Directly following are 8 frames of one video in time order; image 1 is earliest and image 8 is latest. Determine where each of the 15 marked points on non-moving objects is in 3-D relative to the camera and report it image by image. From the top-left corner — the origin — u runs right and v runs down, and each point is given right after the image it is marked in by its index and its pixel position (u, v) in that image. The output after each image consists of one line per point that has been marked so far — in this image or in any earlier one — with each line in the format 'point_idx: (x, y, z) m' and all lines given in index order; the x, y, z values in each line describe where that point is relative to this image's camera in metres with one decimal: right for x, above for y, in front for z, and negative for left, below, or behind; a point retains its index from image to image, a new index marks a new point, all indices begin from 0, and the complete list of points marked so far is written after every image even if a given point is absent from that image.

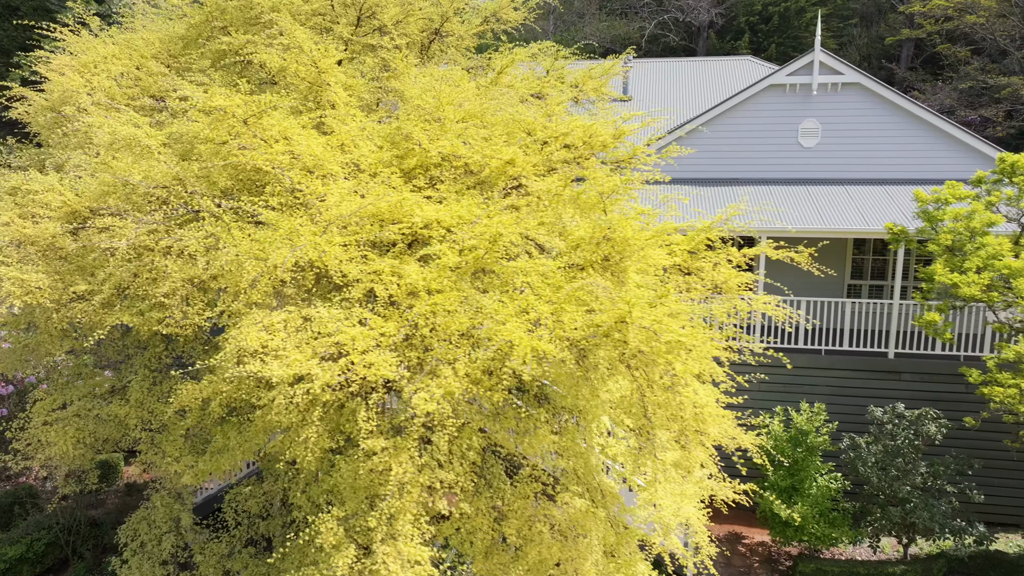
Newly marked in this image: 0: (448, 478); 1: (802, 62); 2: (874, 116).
0: (-0.4, -1.3, +4.9) m
1: (+5.4, +4.2, +13.5) m
2: (+6.8, +3.3, +13.7) m
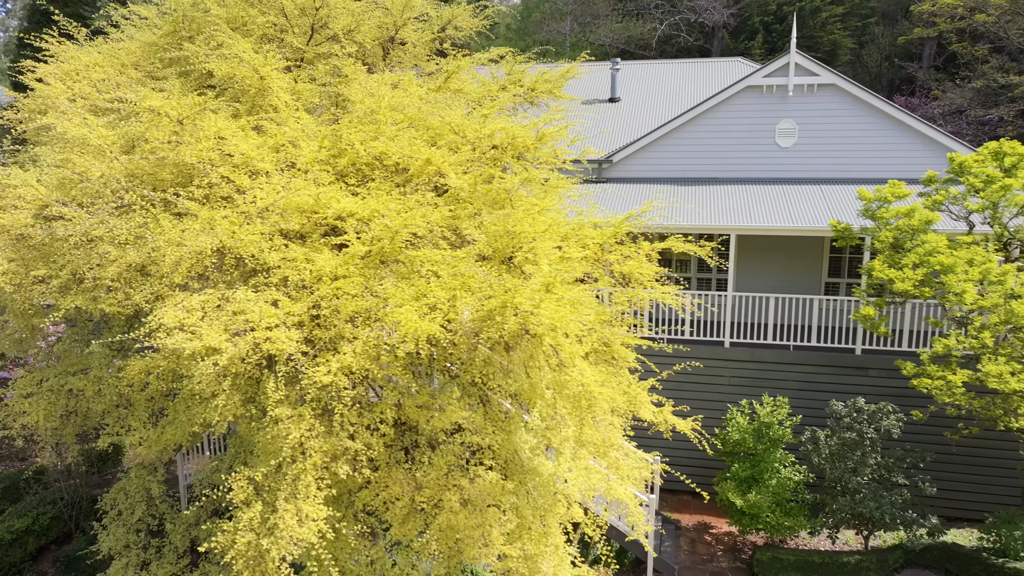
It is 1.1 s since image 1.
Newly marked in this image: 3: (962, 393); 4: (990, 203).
0: (-1.2, -1.2, +5.5) m
1: (+5.1, +4.3, +13.8) m
2: (+6.5, +3.3, +13.9) m
3: (+5.2, -1.2, +8.3) m
4: (+6.3, +1.1, +9.5) m
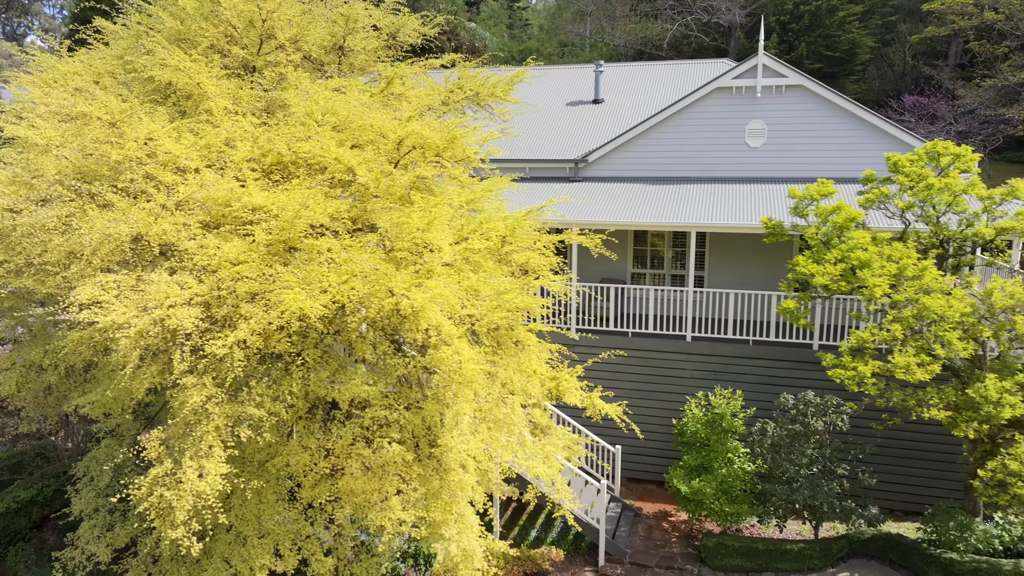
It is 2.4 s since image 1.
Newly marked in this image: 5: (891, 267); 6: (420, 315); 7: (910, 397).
0: (-2.2, -1.1, +6.2) m
1: (+4.6, +4.3, +14.1) m
2: (+6.0, +3.4, +14.2) m
3: (+4.3, -1.1, +8.7) m
4: (+5.5, +1.1, +9.8) m
5: (+4.6, +0.3, +8.8) m
6: (-0.8, -0.3, +6.1) m
7: (+4.9, -1.3, +8.9) m
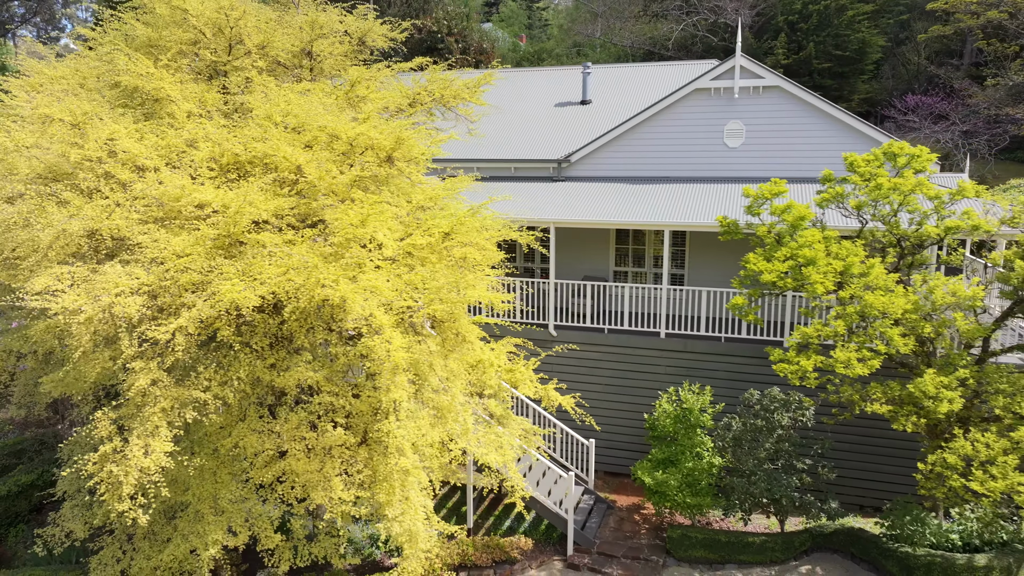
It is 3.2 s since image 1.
0: (-2.9, -1.0, +6.6) m
1: (+4.2, +4.4, +14.3) m
2: (+5.6, +3.4, +14.4) m
3: (+3.7, -1.1, +8.9) m
4: (+4.9, +1.2, +10.0) m
5: (+4.0, +0.3, +9.0) m
6: (-1.4, -0.2, +6.5) m
7: (+4.3, -1.3, +9.1) m
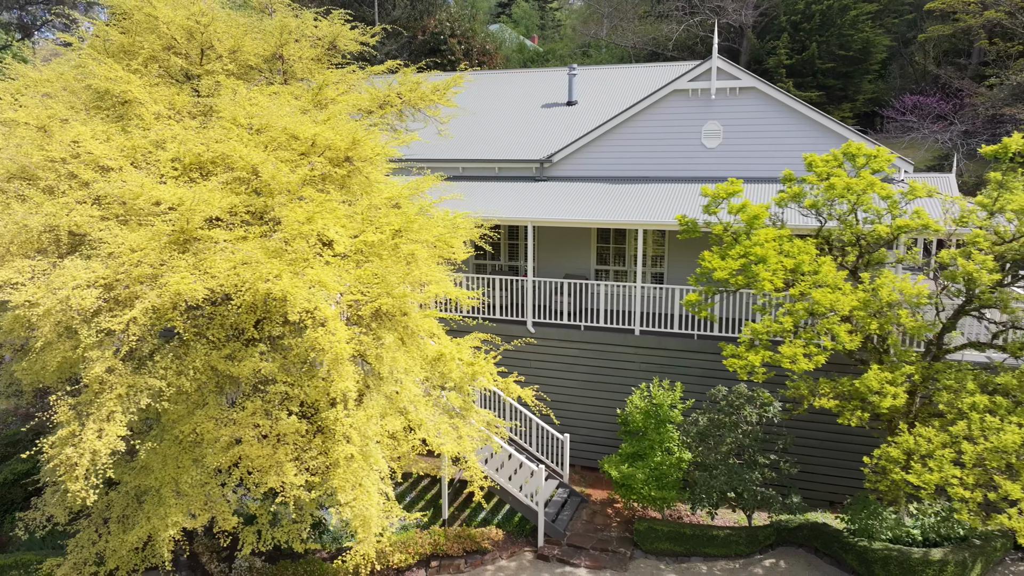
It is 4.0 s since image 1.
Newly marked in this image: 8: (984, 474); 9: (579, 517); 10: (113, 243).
0: (-3.5, -0.9, +7.0) m
1: (+3.8, +4.4, +14.5) m
2: (+5.2, +3.4, +14.5) m
3: (+3.2, -1.1, +9.1) m
4: (+4.4, +1.2, +10.2) m
5: (+3.5, +0.3, +9.2) m
6: (-2.1, -0.1, +6.8) m
7: (+3.8, -1.3, +9.3) m
8: (+5.2, -2.1, +8.1) m
9: (+1.2, -4.2, +13.2) m
10: (-3.8, +0.4, +6.9) m
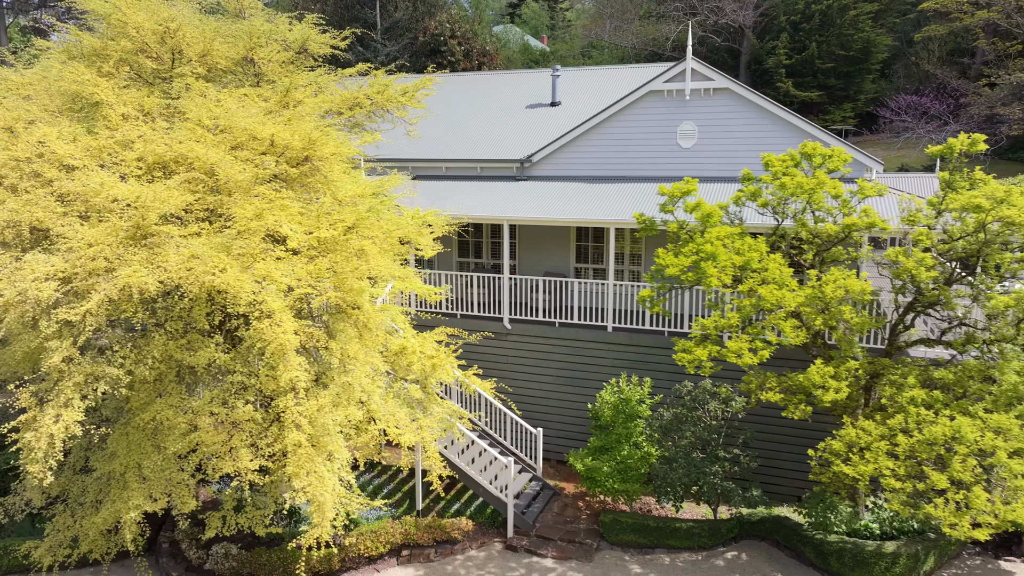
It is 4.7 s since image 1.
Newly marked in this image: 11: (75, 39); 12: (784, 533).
0: (-4.1, -0.8, +7.4) m
1: (+3.3, +4.4, +14.8) m
2: (+4.7, +3.5, +14.7) m
3: (+2.6, -1.0, +9.4) m
4: (+3.9, +1.3, +10.4) m
5: (+2.9, +0.4, +9.4) m
6: (-2.7, -0.1, +7.2) m
7: (+3.2, -1.2, +9.6) m
8: (+4.6, -2.0, +8.3) m
9: (+0.7, -4.1, +13.5) m
10: (-4.4, +0.5, +7.3) m
11: (-6.2, +3.5, +10.2) m
12: (+4.4, -3.9, +11.7) m
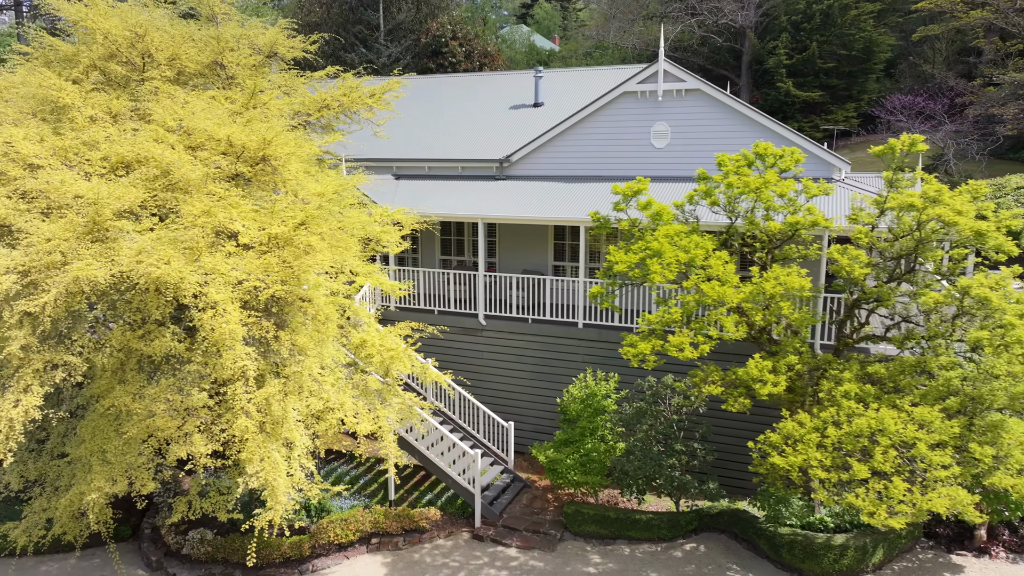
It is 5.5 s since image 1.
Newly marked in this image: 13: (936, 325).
0: (-4.8, -0.8, +7.8) m
1: (+2.8, +4.5, +15.0) m
2: (+4.2, +3.5, +15.0) m
3: (+1.9, -1.0, +9.6) m
4: (+3.2, +1.3, +10.6) m
5: (+2.2, +0.4, +9.7) m
6: (-3.4, 0.0, +7.6) m
7: (+2.5, -1.2, +9.8) m
8: (+3.9, -2.0, +8.5) m
9: (+0.1, -4.1, +13.8) m
10: (-5.1, +0.6, +7.7) m
11: (-6.8, +3.6, +10.7) m
12: (+3.7, -3.9, +11.9) m
13: (+5.3, -0.5, +9.1) m
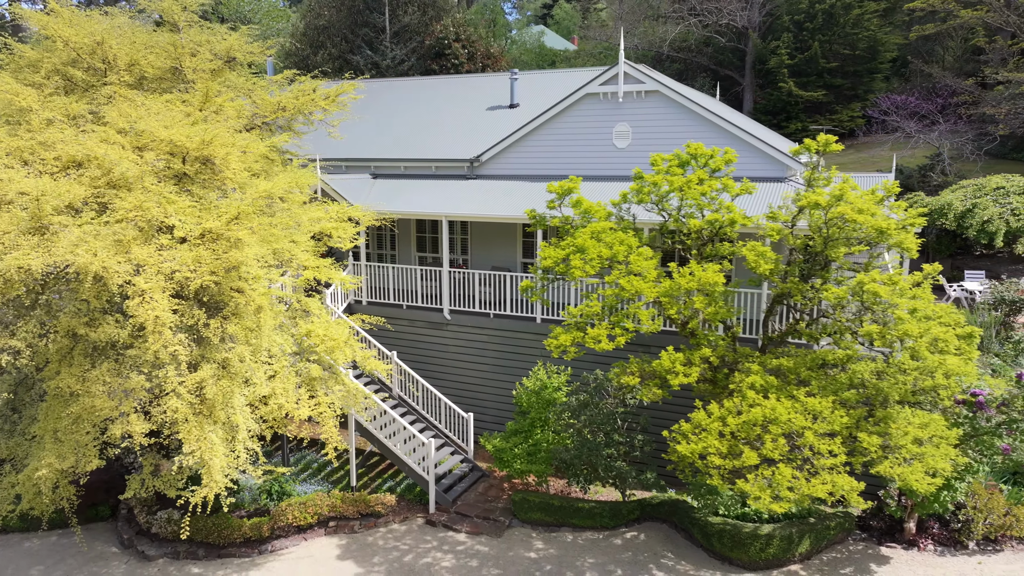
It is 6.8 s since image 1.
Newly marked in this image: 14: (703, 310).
0: (-5.9, -0.6, +8.5) m
1: (+2.0, +4.6, +15.4) m
2: (+3.4, +3.6, +15.3) m
3: (+0.9, -0.9, +10.1) m
4: (+2.3, +1.4, +11.0) m
5: (+1.2, +0.5, +10.1) m
6: (-4.5, +0.1, +8.2) m
7: (+1.5, -1.1, +10.2) m
8: (+2.9, -1.9, +8.8) m
9: (-0.8, -4.0, +14.3) m
10: (-6.2, +0.7, +8.4) m
11: (-7.7, +3.7, +11.5) m
12: (+2.8, -3.8, +12.2) m
13: (+4.3, -0.4, +9.3) m
14: (+2.5, -0.3, +9.8) m
